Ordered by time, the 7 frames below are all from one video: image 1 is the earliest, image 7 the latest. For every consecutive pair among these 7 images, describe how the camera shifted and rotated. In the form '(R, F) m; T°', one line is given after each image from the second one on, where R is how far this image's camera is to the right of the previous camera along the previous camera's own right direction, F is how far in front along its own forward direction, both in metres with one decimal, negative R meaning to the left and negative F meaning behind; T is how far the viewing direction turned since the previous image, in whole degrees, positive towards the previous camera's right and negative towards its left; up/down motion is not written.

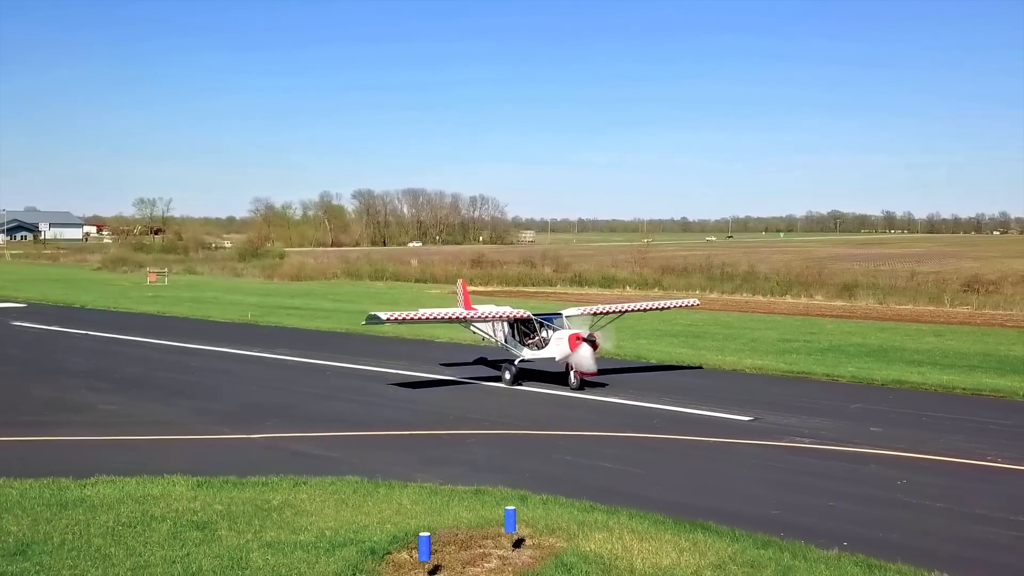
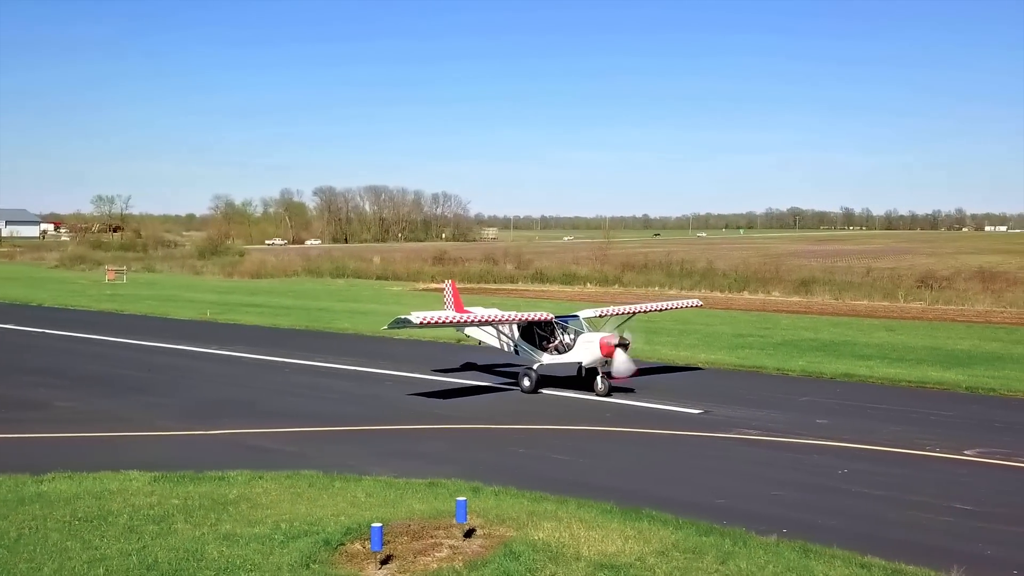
(+0.1, -0.2) m; +2°
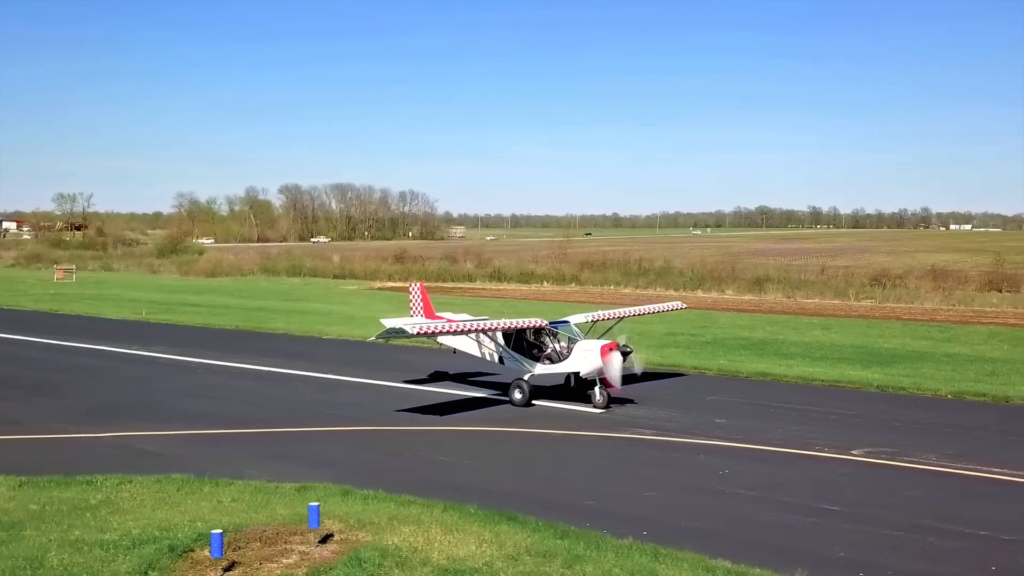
(+1.3, +0.1) m; +2°
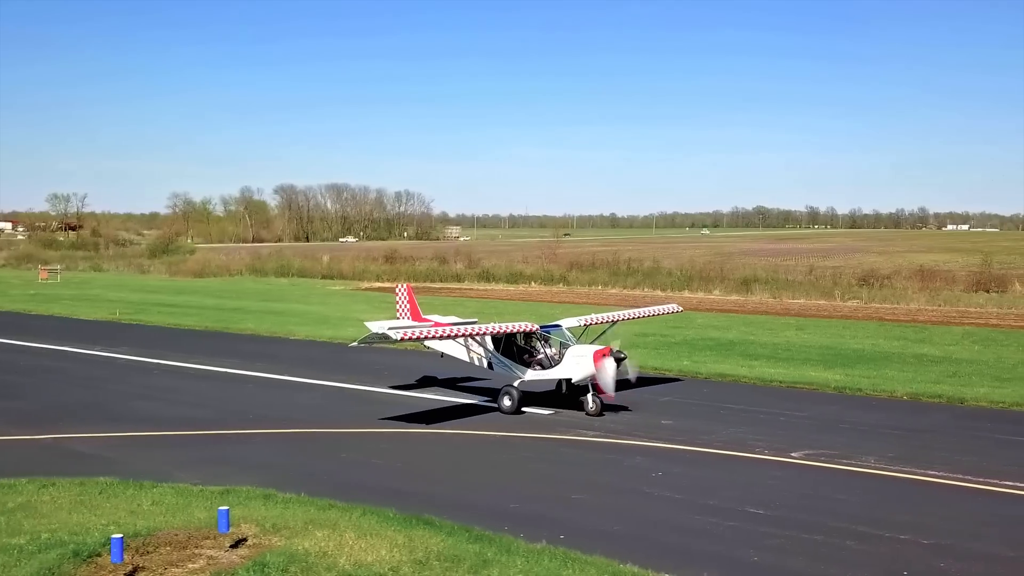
(+0.9, +0.1) m; 0°
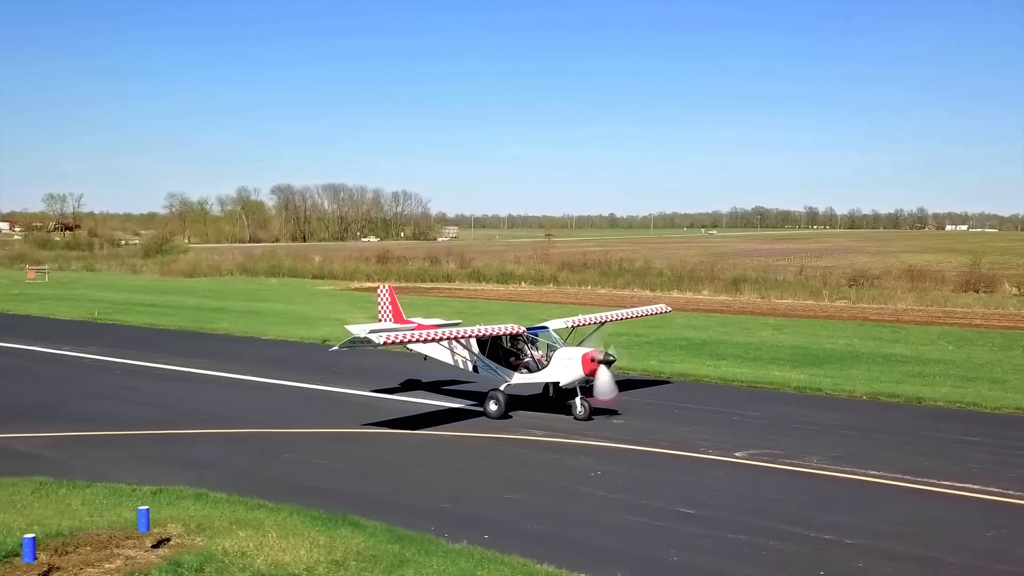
(+0.8, 0.0) m; 0°
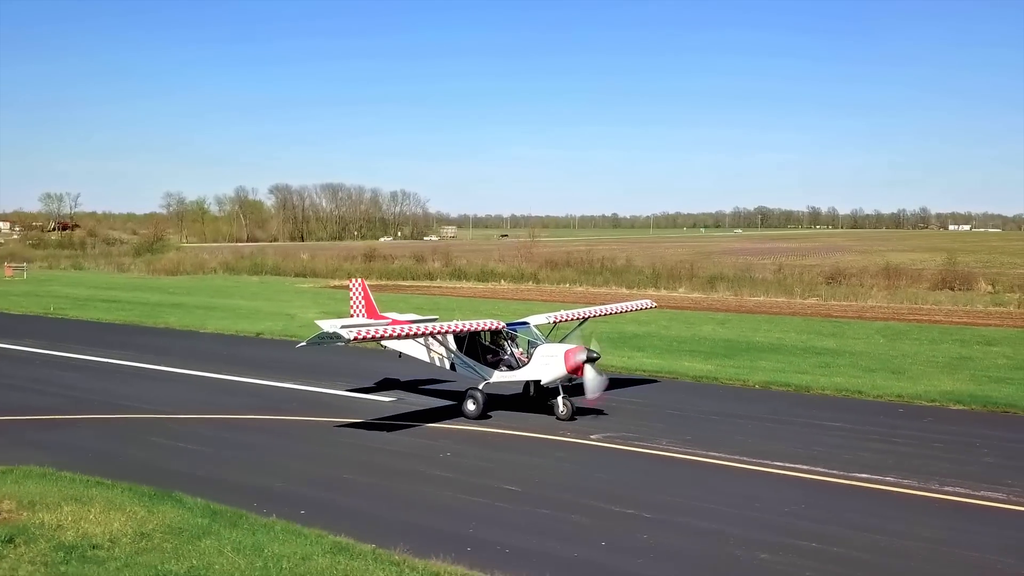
(+2.1, -0.3) m; 0°
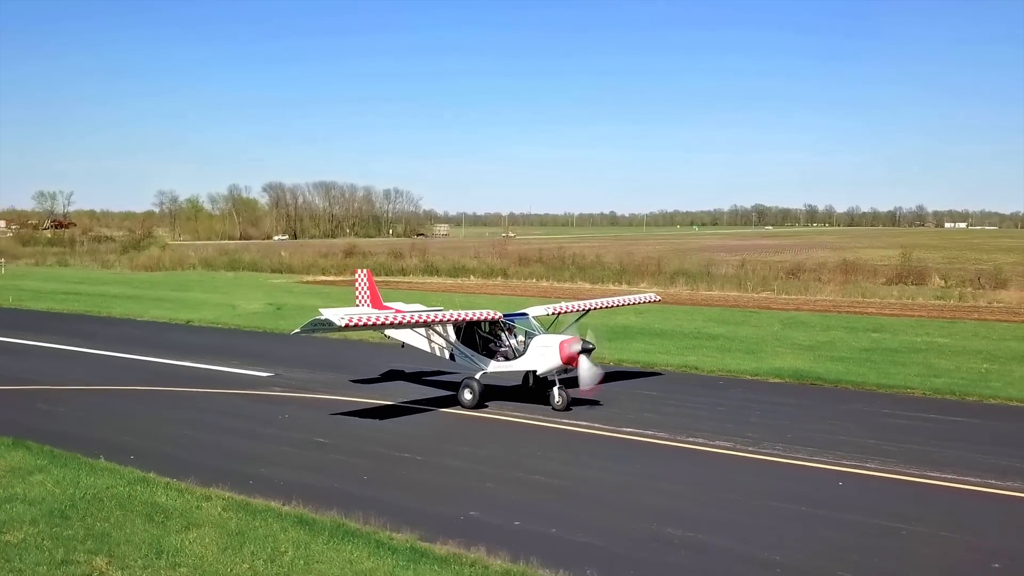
(+2.7, -1.7) m; 0°
